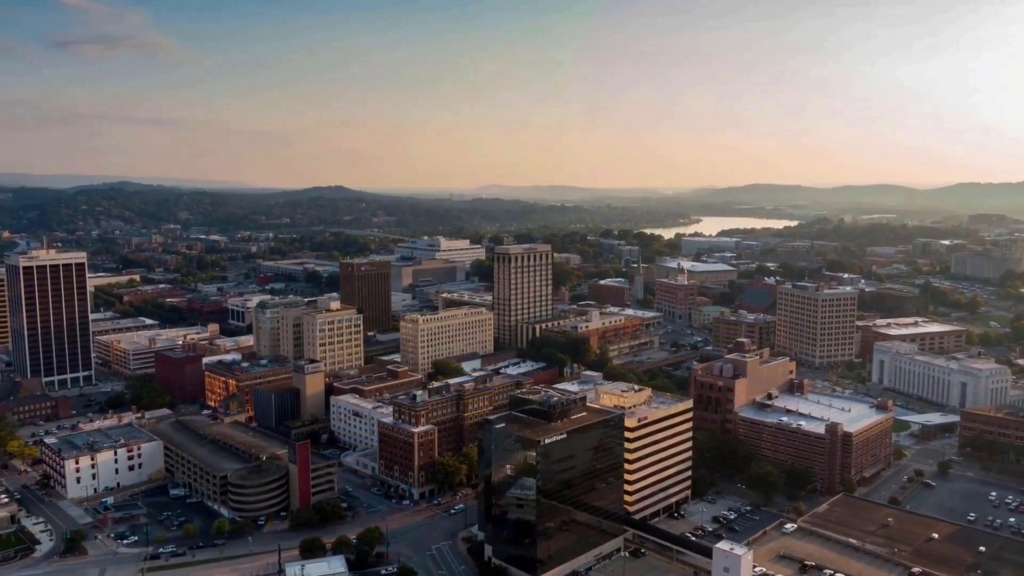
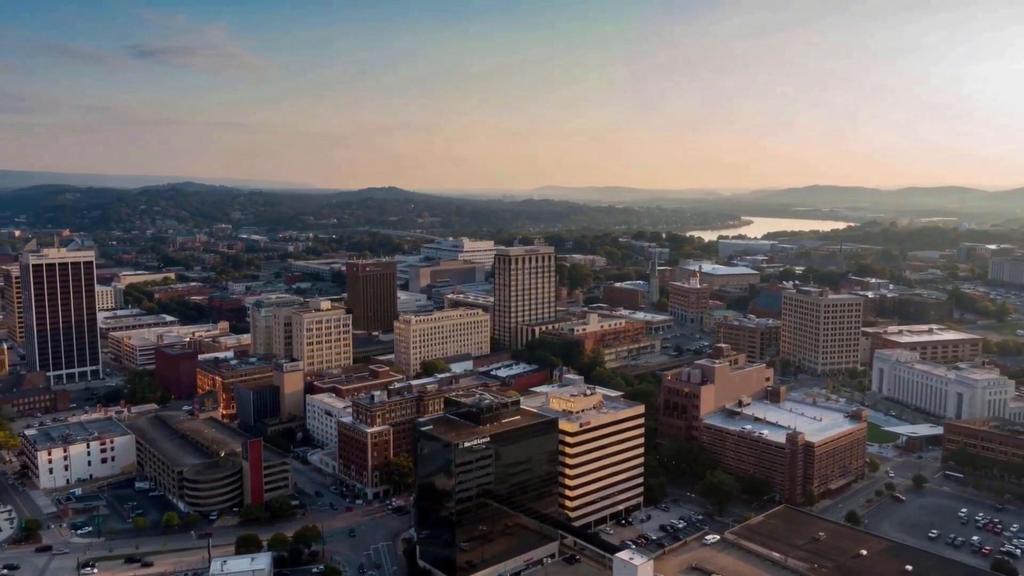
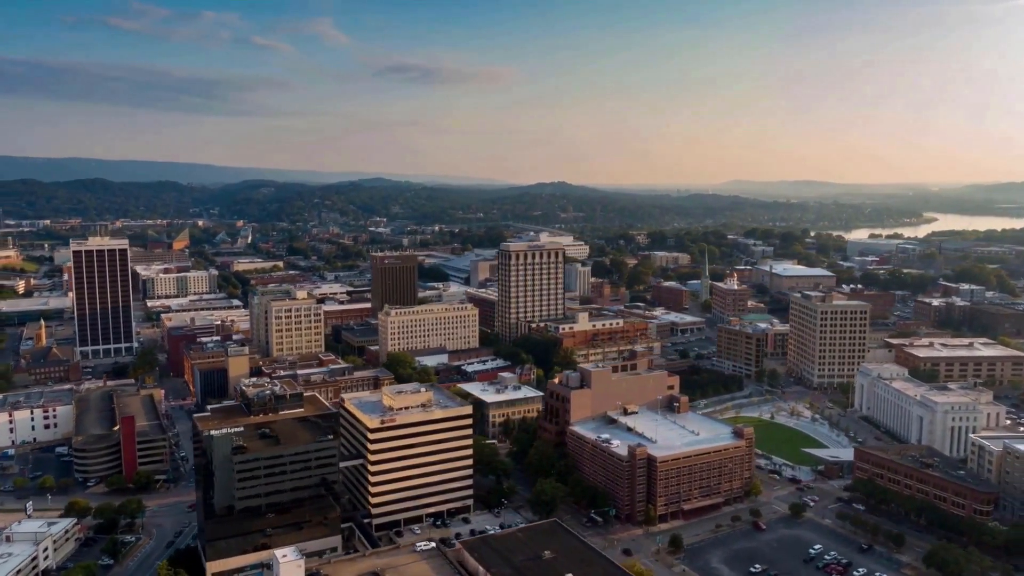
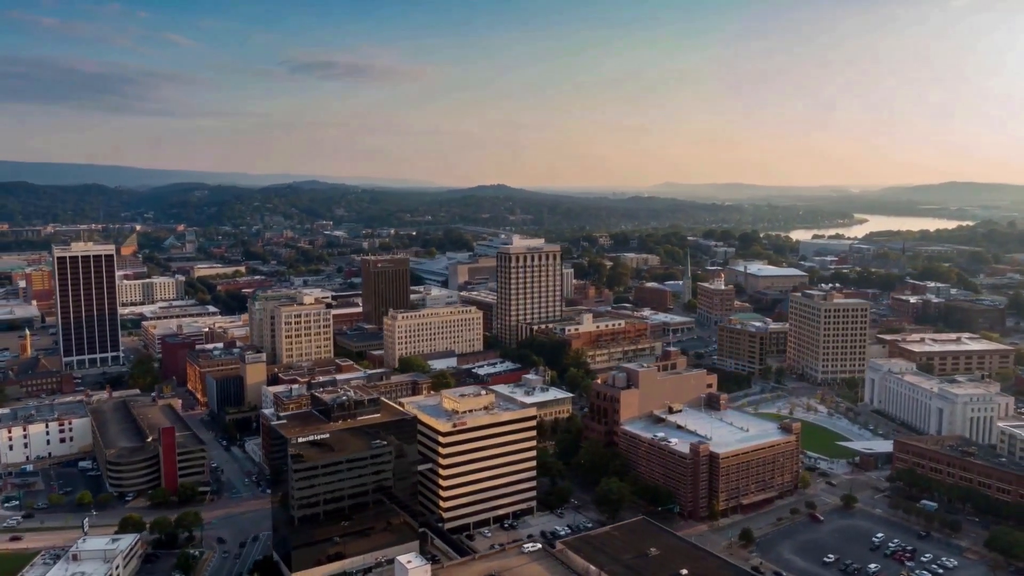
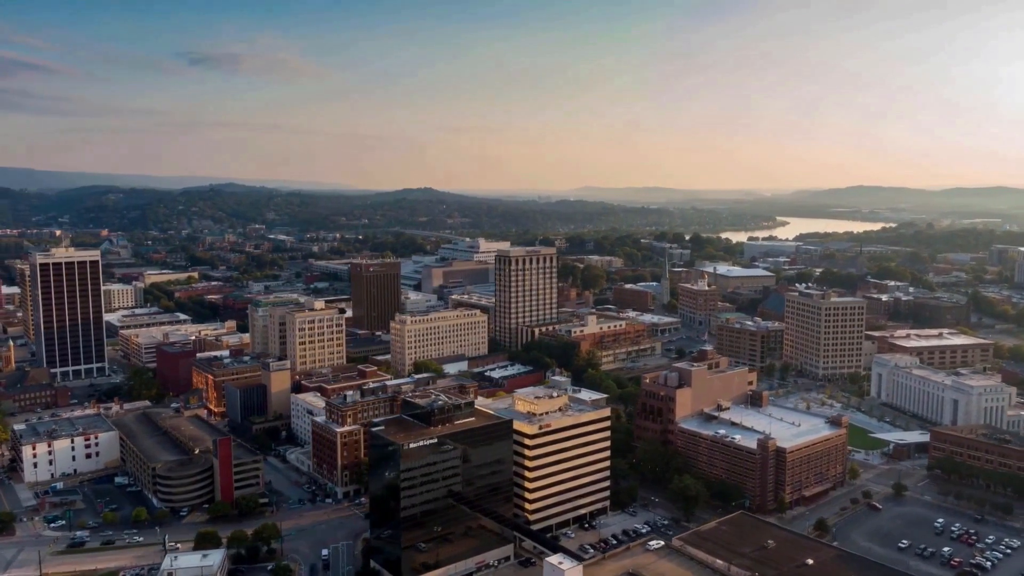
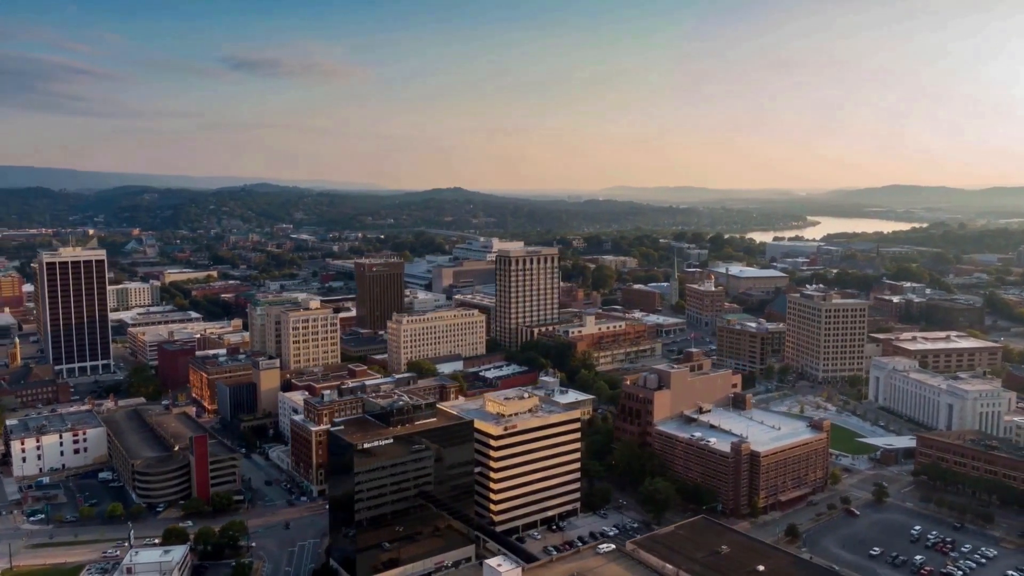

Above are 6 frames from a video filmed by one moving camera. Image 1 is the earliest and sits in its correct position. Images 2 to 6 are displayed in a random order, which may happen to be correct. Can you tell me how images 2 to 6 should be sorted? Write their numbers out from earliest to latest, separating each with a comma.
2, 5, 6, 4, 3
